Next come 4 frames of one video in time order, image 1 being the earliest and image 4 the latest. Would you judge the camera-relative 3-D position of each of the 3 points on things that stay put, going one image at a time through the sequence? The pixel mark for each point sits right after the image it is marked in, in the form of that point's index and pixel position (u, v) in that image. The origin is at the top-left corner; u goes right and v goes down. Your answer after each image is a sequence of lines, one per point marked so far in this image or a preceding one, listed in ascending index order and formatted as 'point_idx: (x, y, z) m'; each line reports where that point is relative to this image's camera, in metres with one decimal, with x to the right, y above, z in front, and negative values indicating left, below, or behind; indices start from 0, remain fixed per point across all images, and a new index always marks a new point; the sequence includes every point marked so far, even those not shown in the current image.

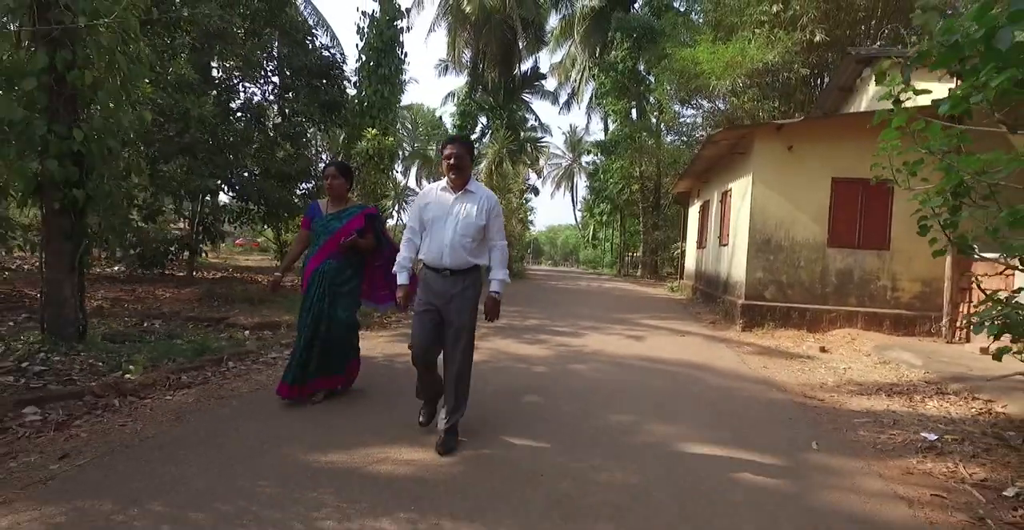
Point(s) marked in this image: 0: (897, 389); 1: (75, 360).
0: (+4.0, -1.3, +5.8) m
1: (-4.2, -0.9, +5.4) m
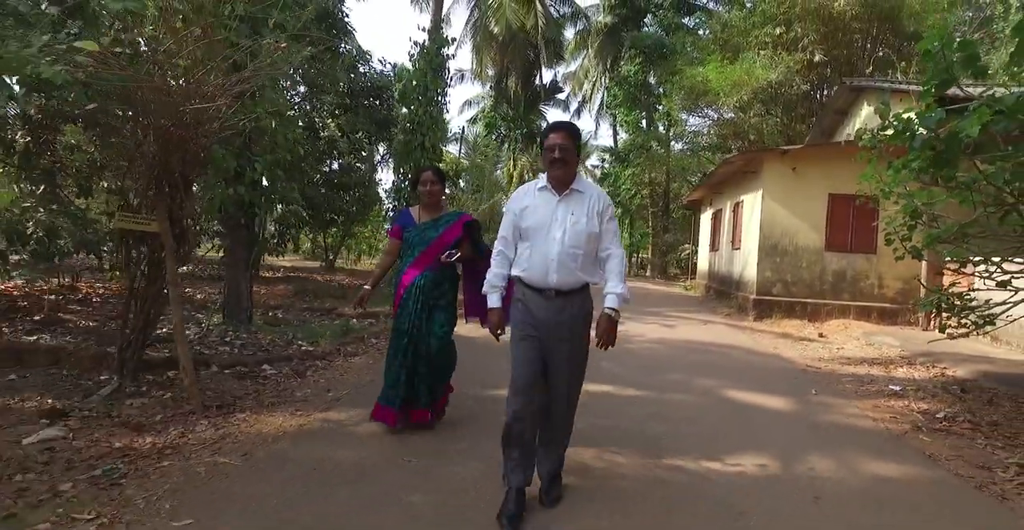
0: (+4.9, -1.3, +7.6) m
1: (-3.2, -0.9, +7.2) m
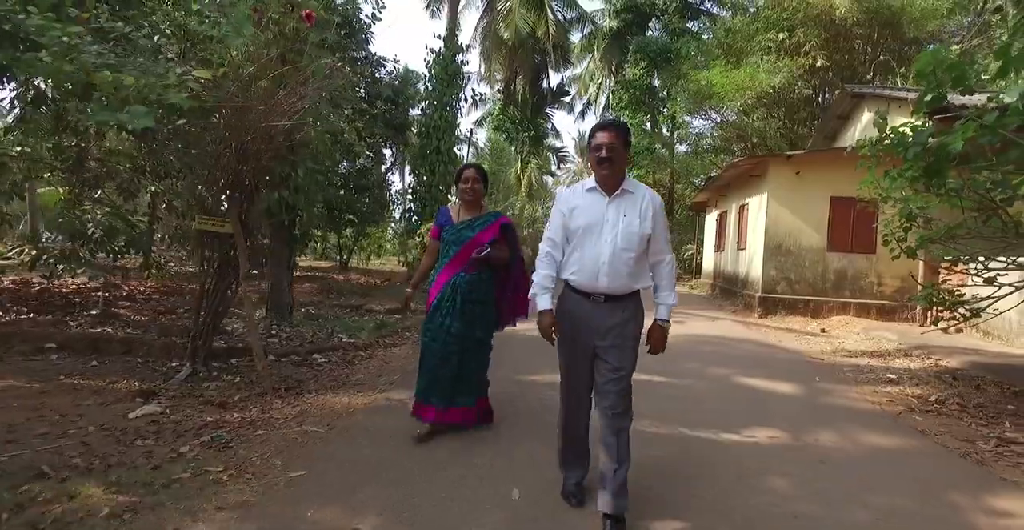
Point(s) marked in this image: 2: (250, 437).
0: (+5.2, -1.3, +8.1) m
1: (-2.9, -0.9, +7.7) m
2: (-1.8, -1.2, +3.9) m
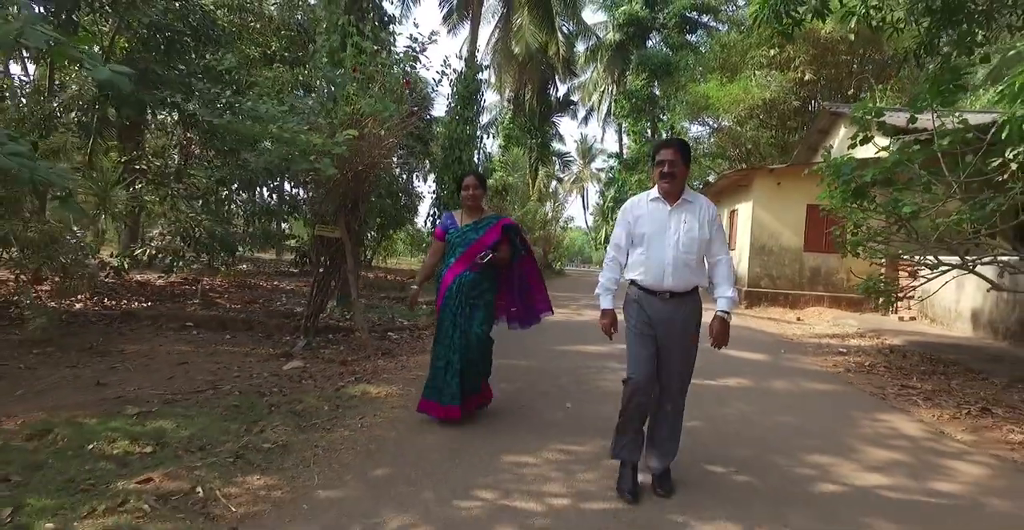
0: (+5.7, -1.2, +9.9) m
1: (-2.4, -0.8, +9.5) m
2: (-1.3, -1.1, +5.6) m
